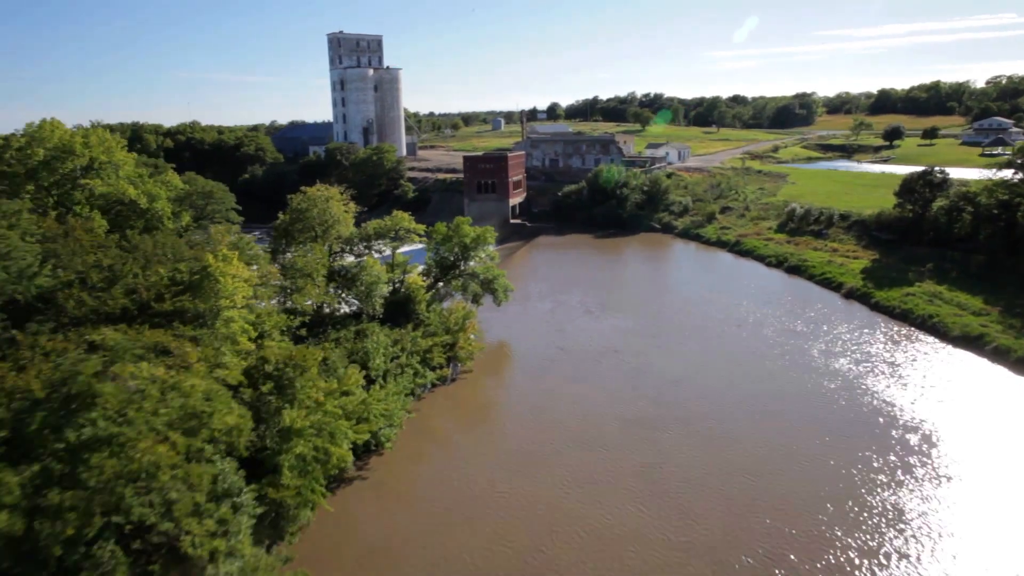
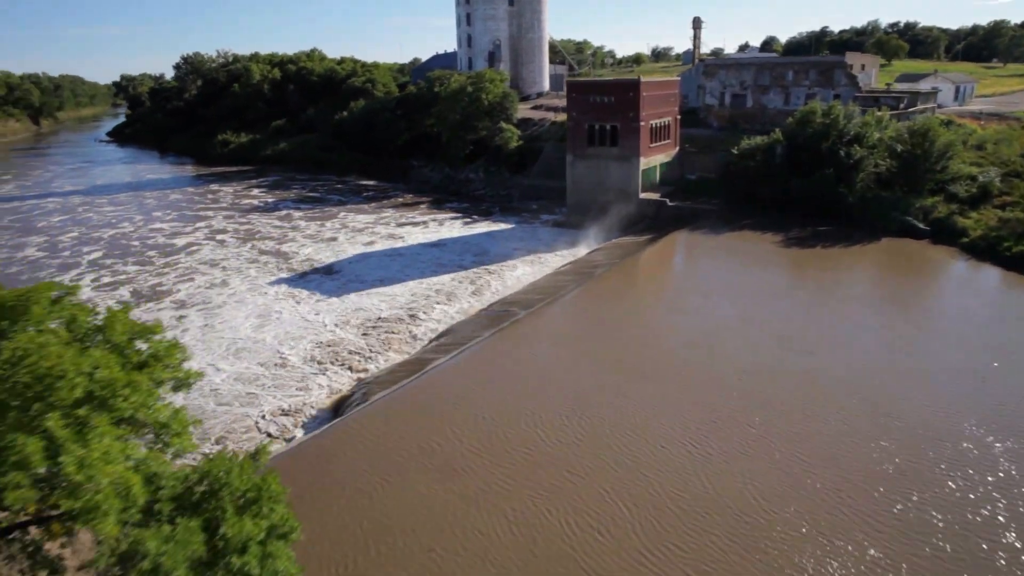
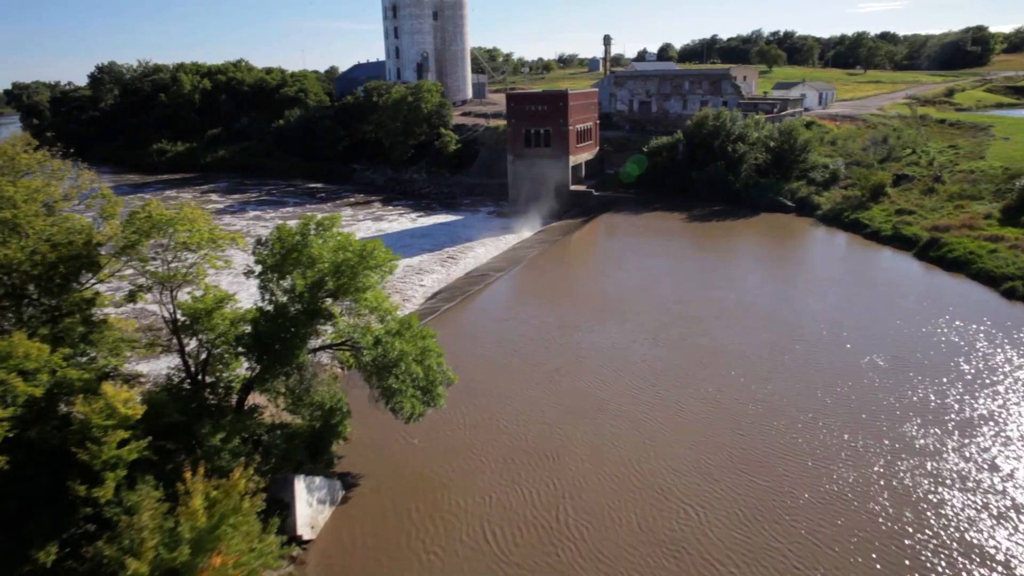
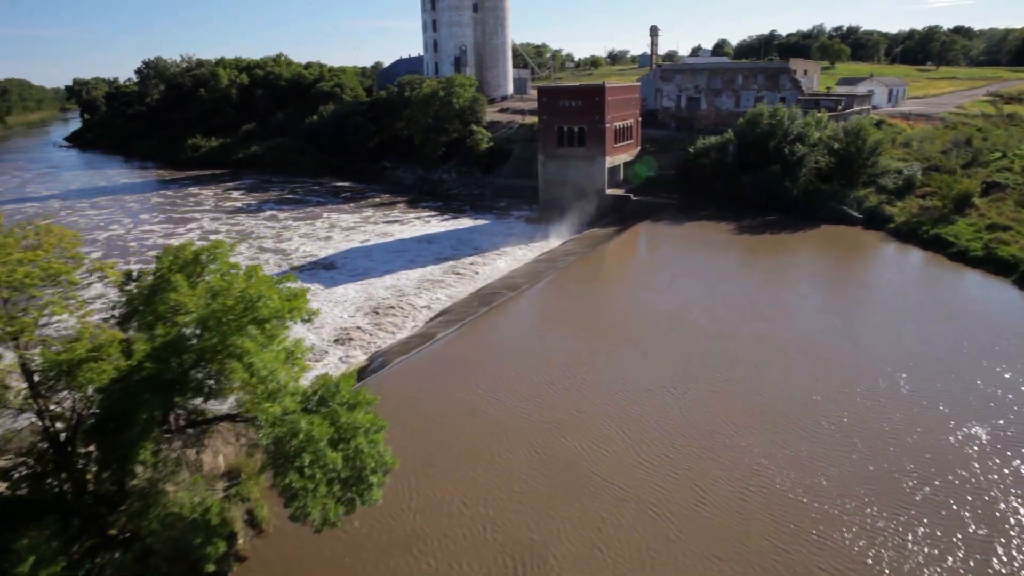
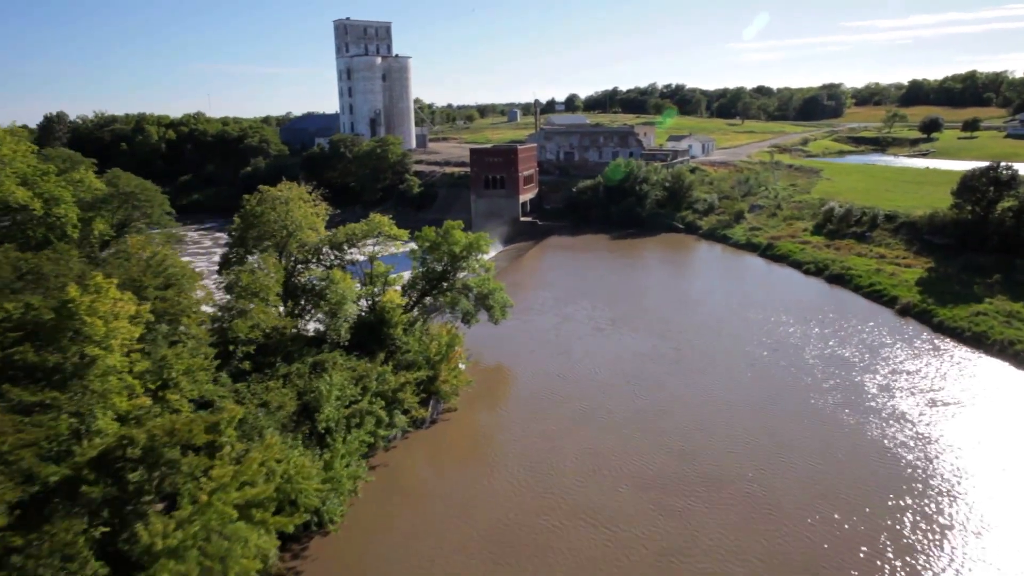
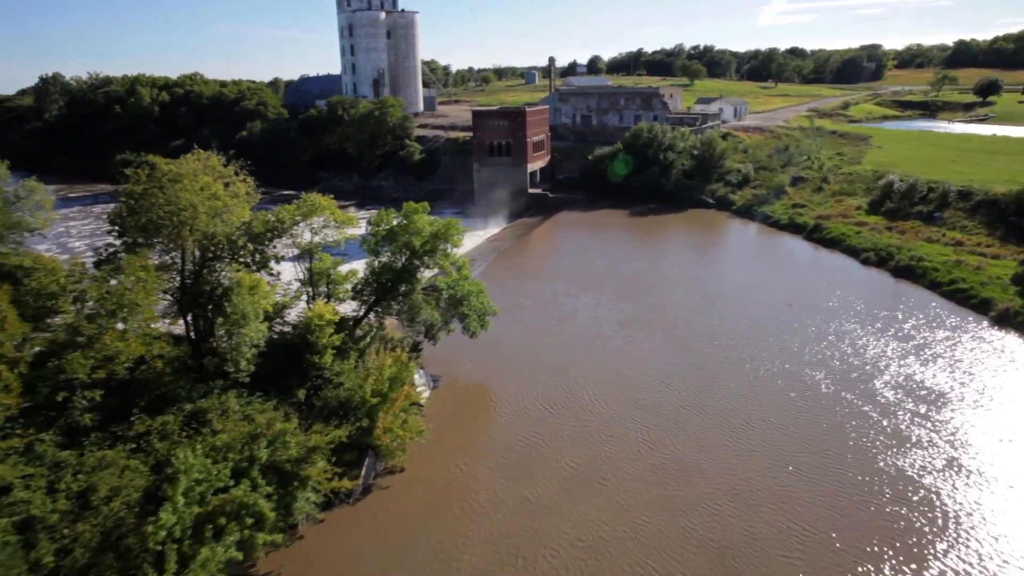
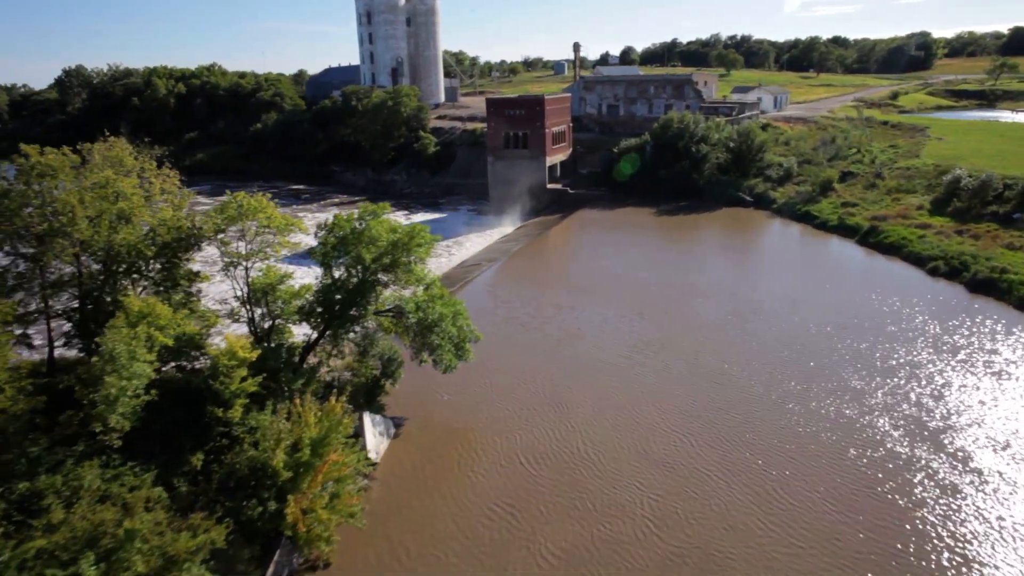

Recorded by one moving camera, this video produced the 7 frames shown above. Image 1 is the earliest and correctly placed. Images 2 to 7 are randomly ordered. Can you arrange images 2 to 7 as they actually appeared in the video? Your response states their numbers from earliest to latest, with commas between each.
5, 6, 7, 3, 4, 2
